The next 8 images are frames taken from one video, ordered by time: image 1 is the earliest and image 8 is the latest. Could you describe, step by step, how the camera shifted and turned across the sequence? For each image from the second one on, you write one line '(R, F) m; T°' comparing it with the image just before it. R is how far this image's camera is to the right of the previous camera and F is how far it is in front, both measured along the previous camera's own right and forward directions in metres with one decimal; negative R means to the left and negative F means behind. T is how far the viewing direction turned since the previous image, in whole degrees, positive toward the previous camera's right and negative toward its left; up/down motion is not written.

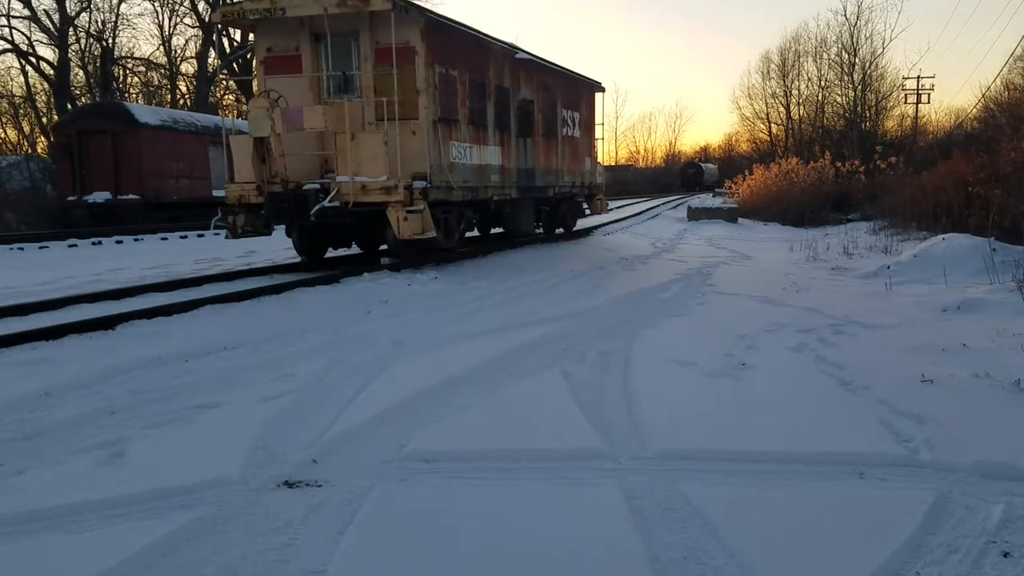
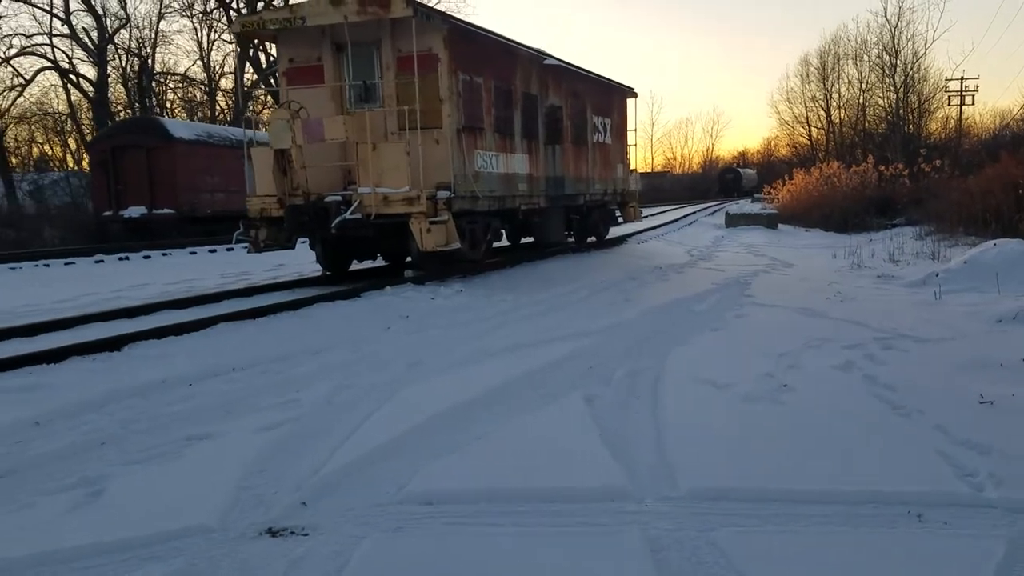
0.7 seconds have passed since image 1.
(+0.1, +0.4) m; -3°
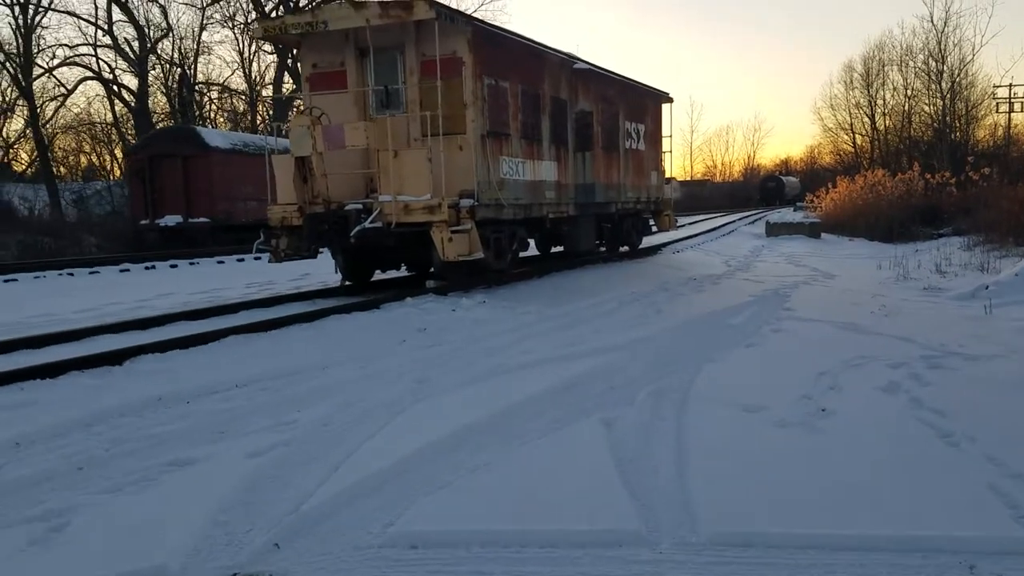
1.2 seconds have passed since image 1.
(+0.2, +0.4) m; -3°
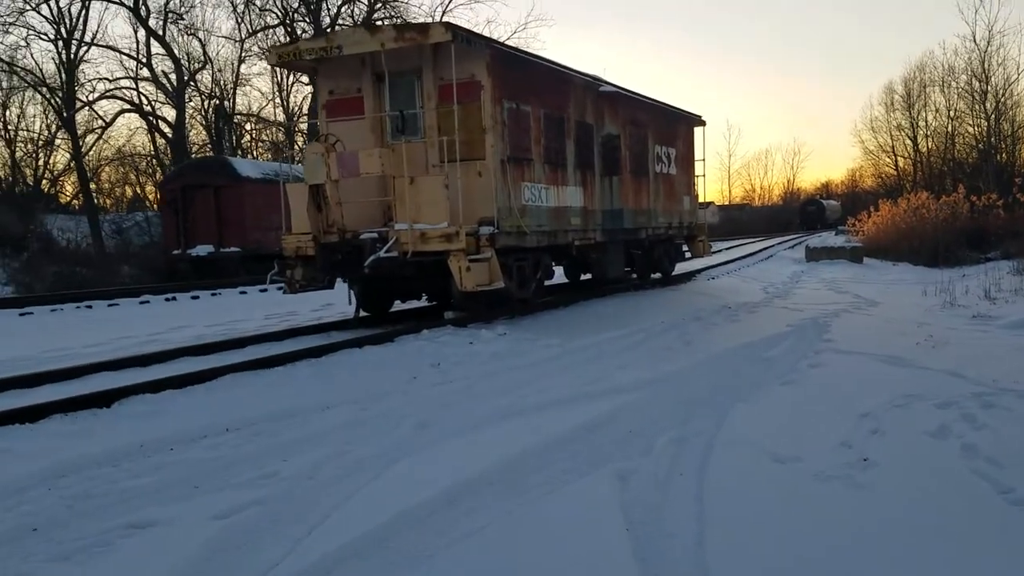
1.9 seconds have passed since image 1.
(+0.2, +0.5) m; -3°
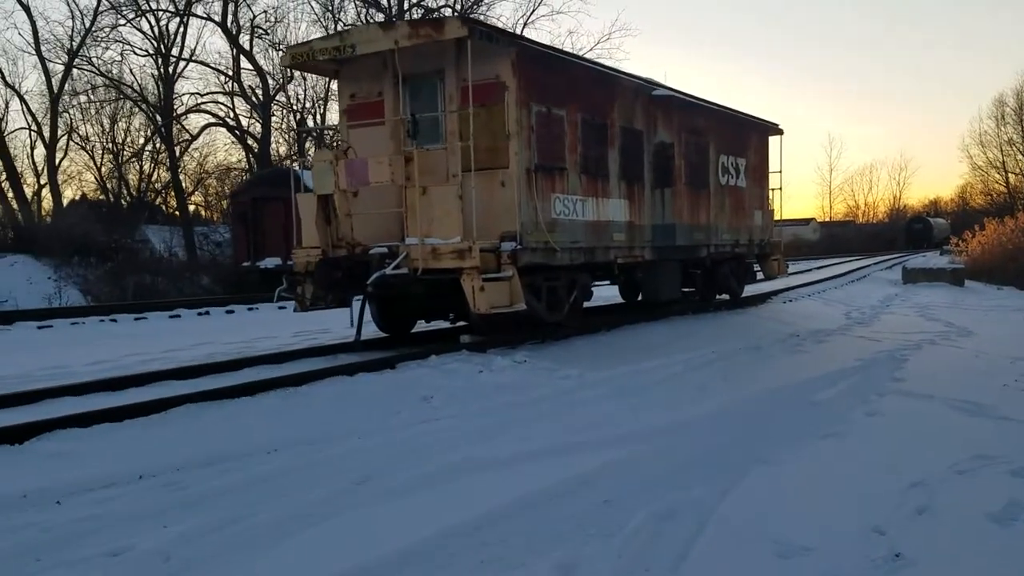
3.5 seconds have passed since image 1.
(+0.8, +1.1) m; -6°
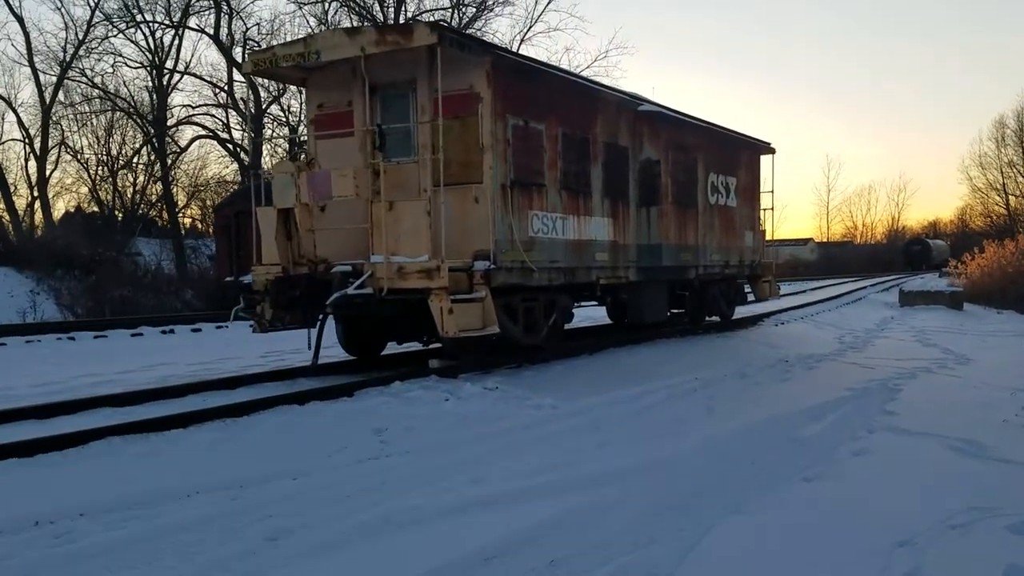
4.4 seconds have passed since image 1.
(+0.3, +0.5) m; 0°
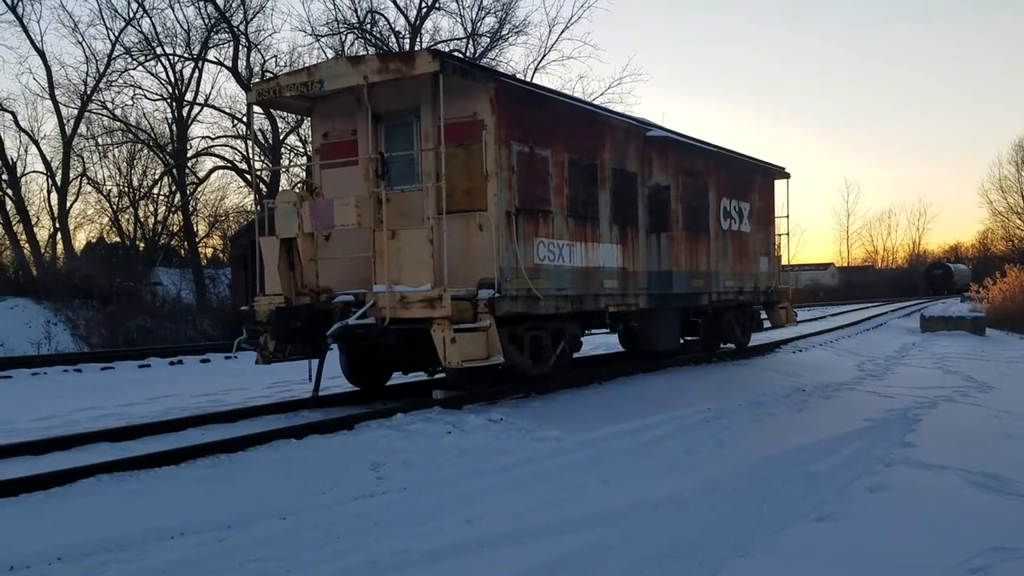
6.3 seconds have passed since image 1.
(+0.1, +0.2) m; -1°
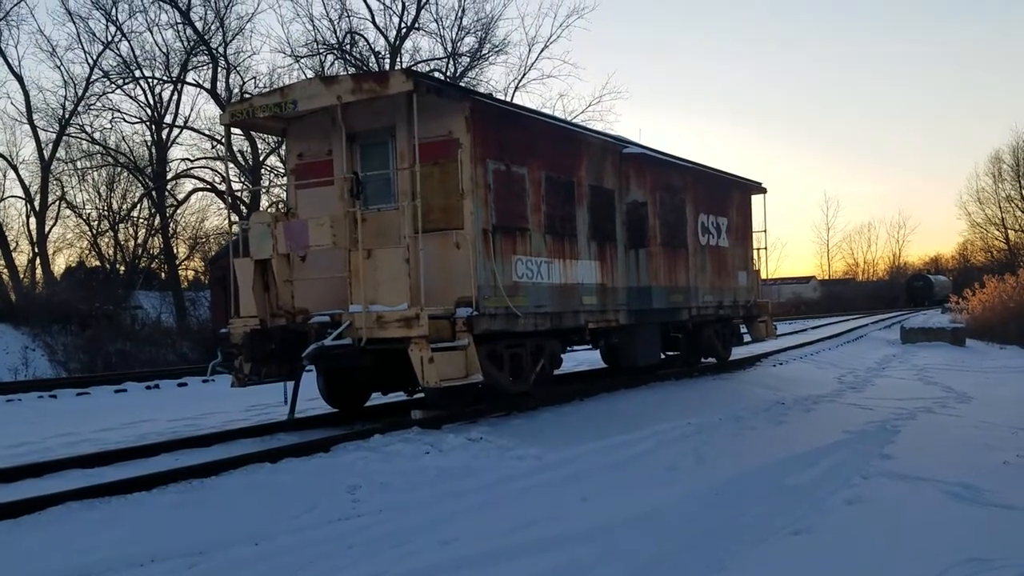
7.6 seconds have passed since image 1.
(+0.1, 0.0) m; +1°
